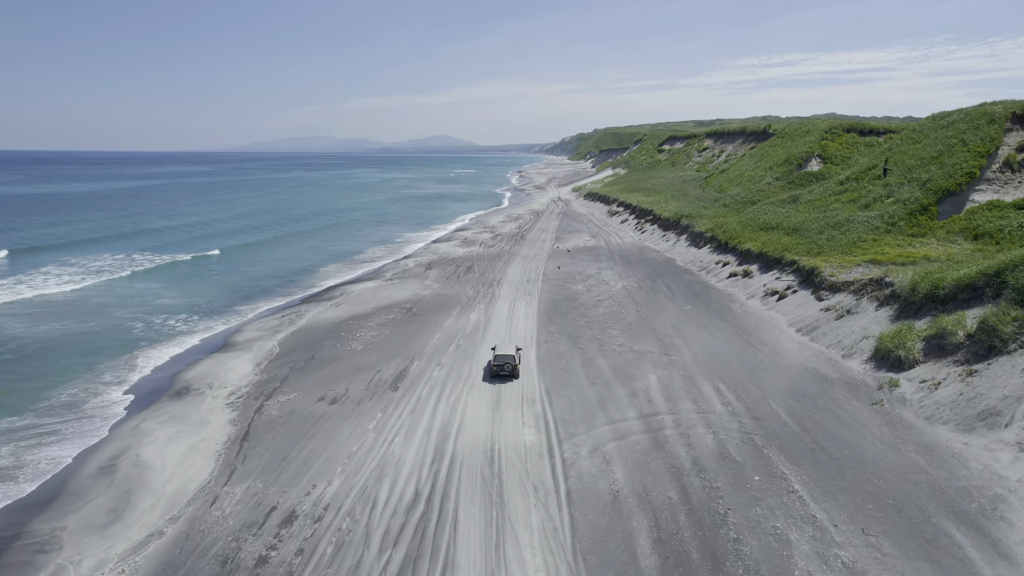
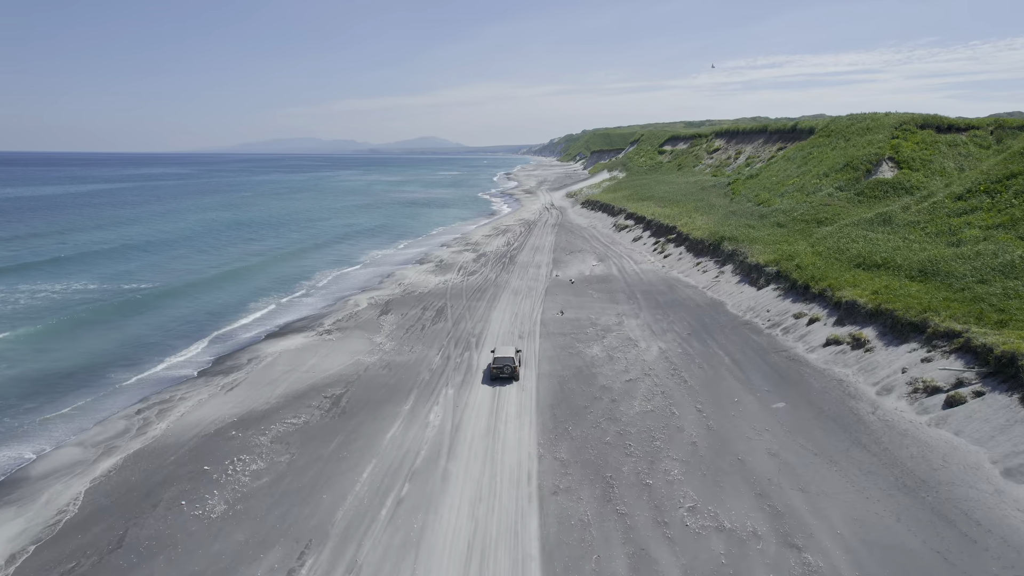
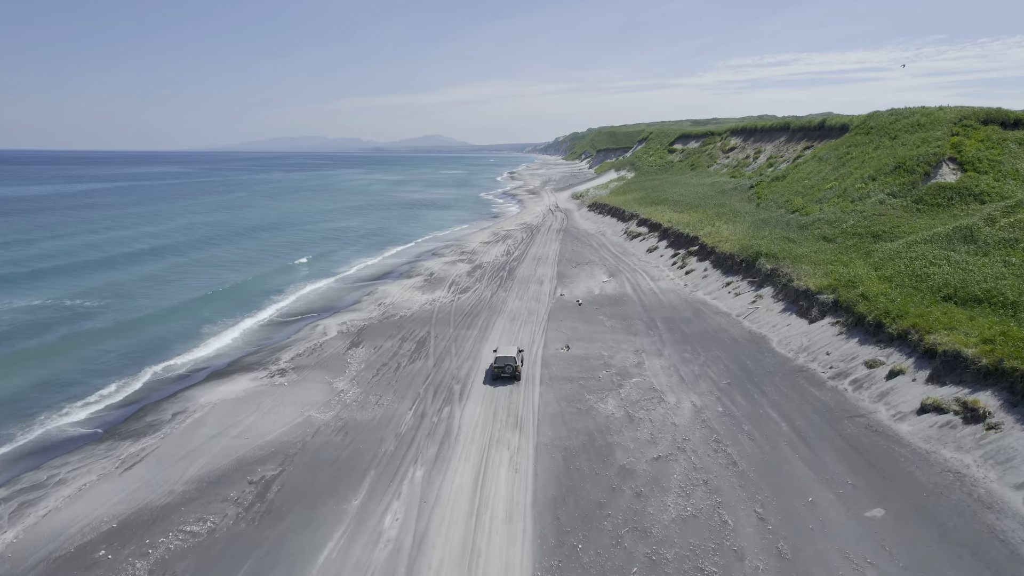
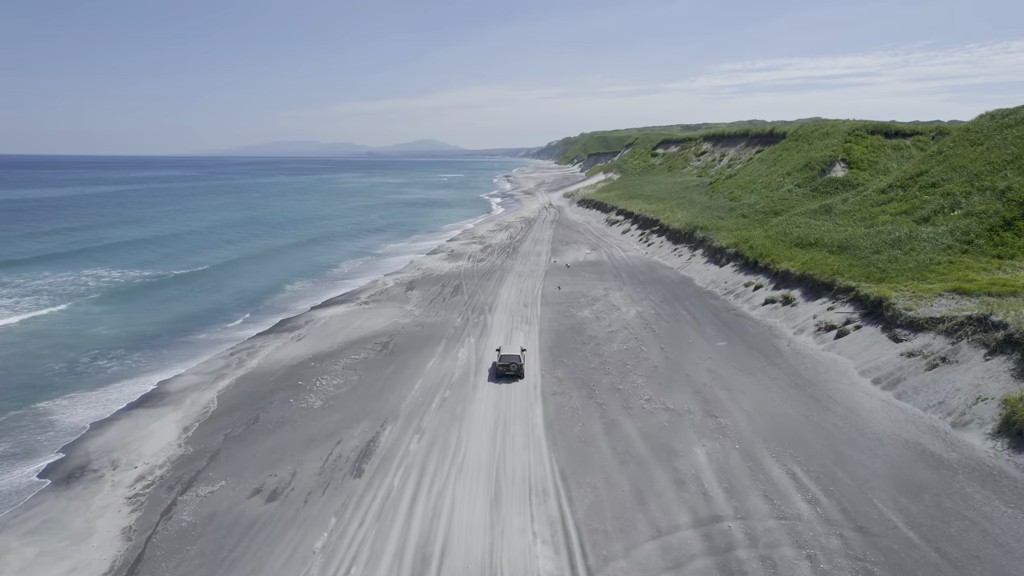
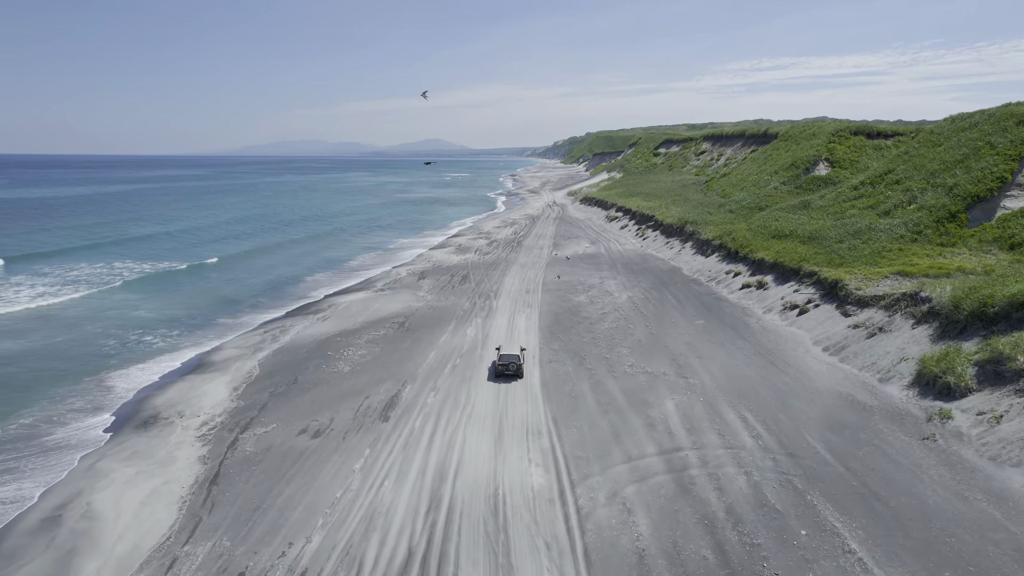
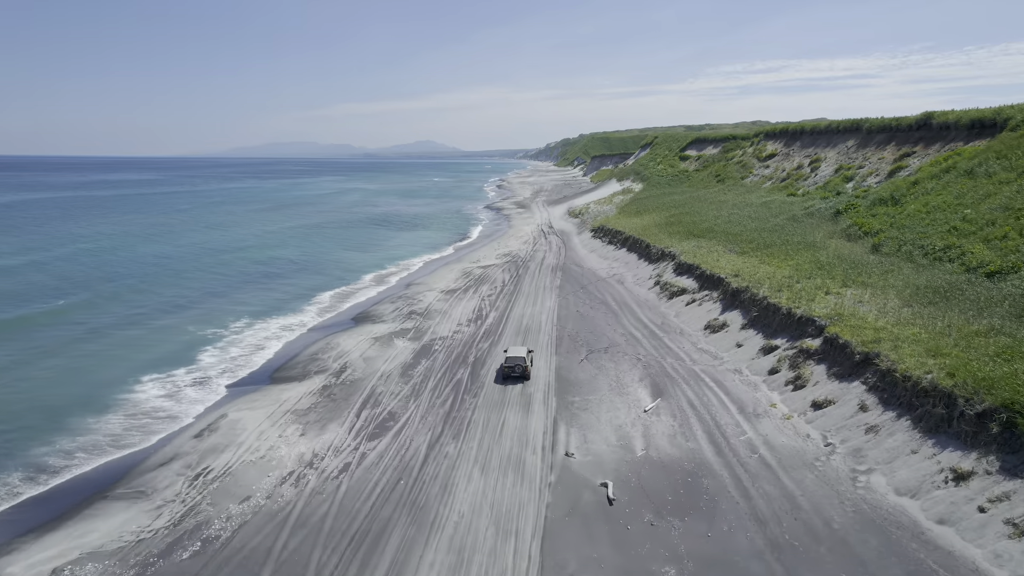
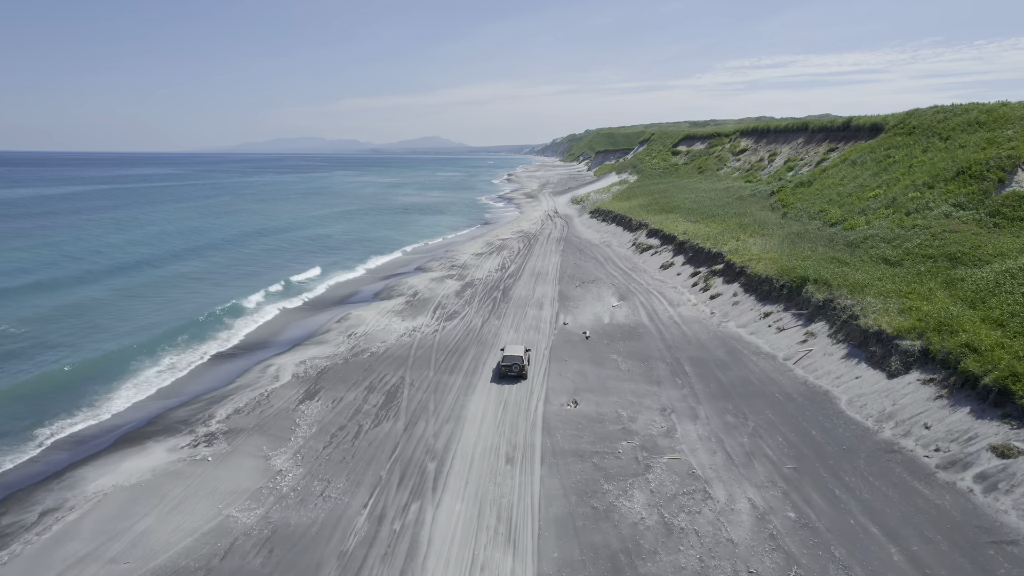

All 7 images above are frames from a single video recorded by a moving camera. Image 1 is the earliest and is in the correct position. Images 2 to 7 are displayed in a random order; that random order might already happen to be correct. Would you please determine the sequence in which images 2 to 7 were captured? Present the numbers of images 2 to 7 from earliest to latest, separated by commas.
5, 4, 2, 3, 7, 6
